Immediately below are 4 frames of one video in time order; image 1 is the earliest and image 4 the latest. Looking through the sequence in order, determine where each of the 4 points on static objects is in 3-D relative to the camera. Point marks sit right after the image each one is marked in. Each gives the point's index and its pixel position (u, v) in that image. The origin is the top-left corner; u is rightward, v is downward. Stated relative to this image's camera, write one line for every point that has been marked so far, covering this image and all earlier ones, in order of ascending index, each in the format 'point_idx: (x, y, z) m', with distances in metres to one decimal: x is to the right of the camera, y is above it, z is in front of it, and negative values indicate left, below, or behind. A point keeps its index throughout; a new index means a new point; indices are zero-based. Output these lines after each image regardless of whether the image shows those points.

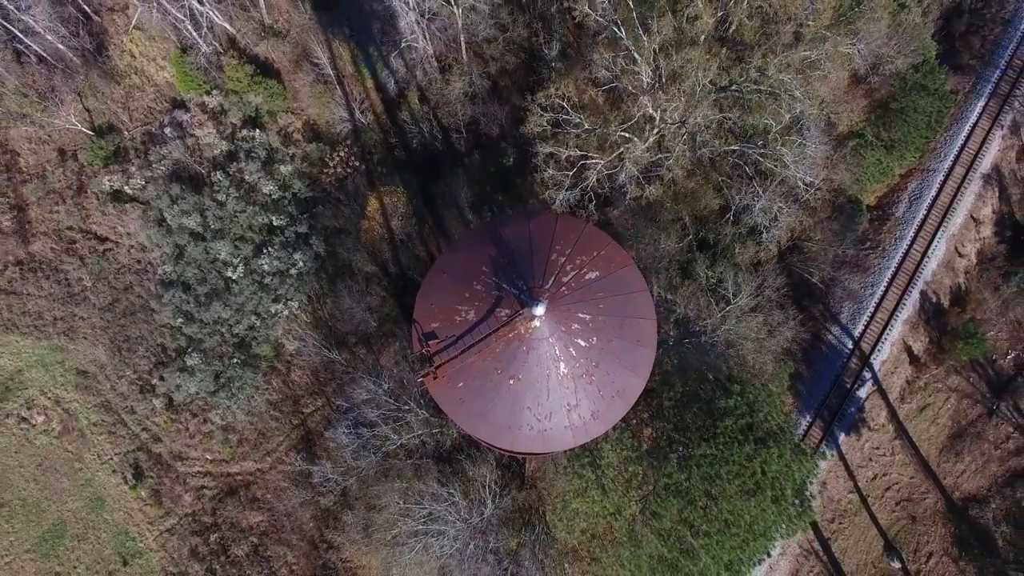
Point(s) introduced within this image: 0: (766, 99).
0: (+32.5, +24.1, +16.8) m
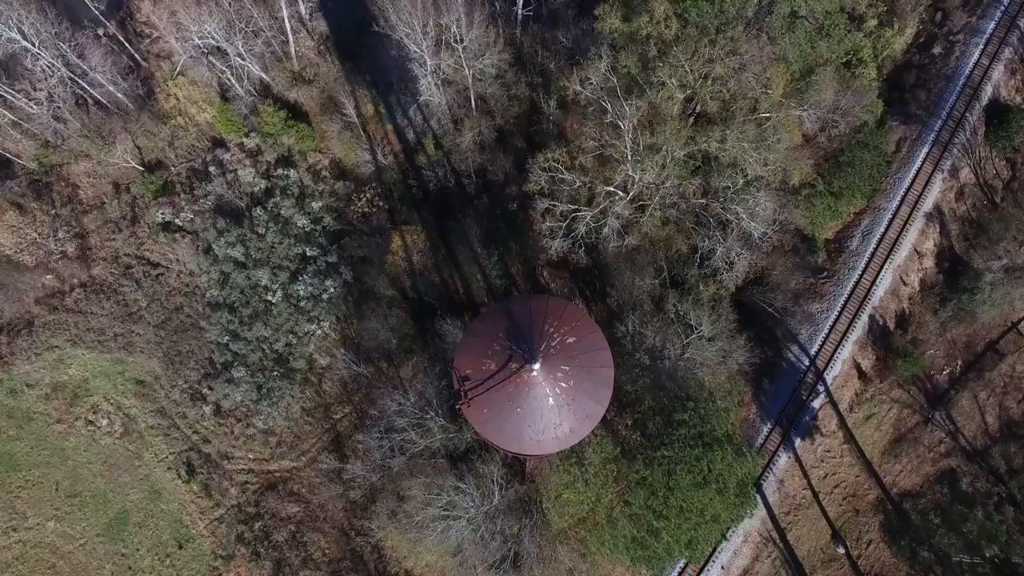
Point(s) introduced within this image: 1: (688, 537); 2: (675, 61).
0: (+33.1, +19.5, +20.1) m
1: (+24.9, -34.9, +18.2) m
2: (+24.6, +34.4, +19.7) m
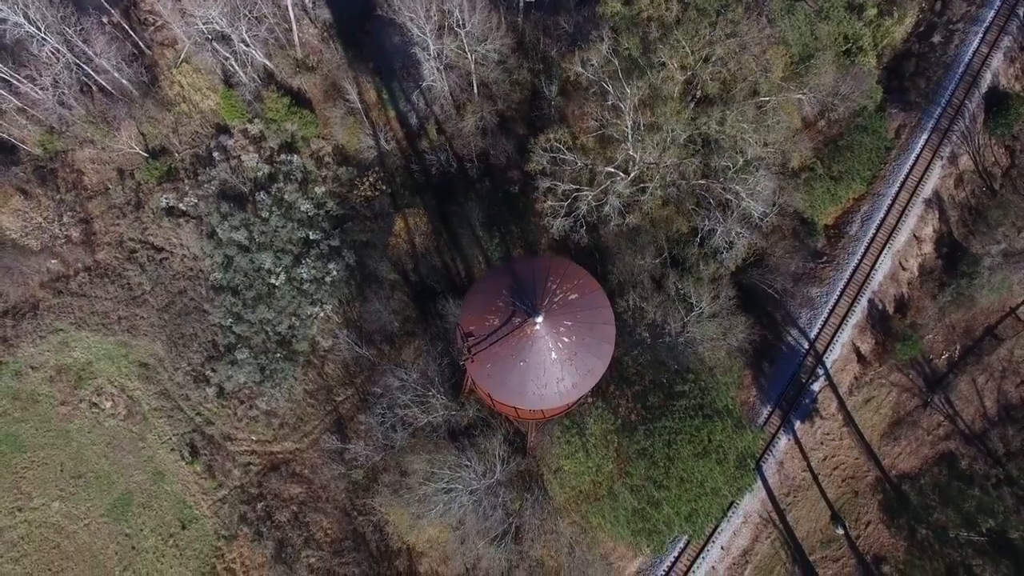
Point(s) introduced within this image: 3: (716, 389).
0: (+33.4, +22.6, +20.3) m
1: (+25.0, -31.8, +18.4) m
2: (+25.0, +37.5, +19.9) m
3: (+30.6, -15.4, +19.4) m
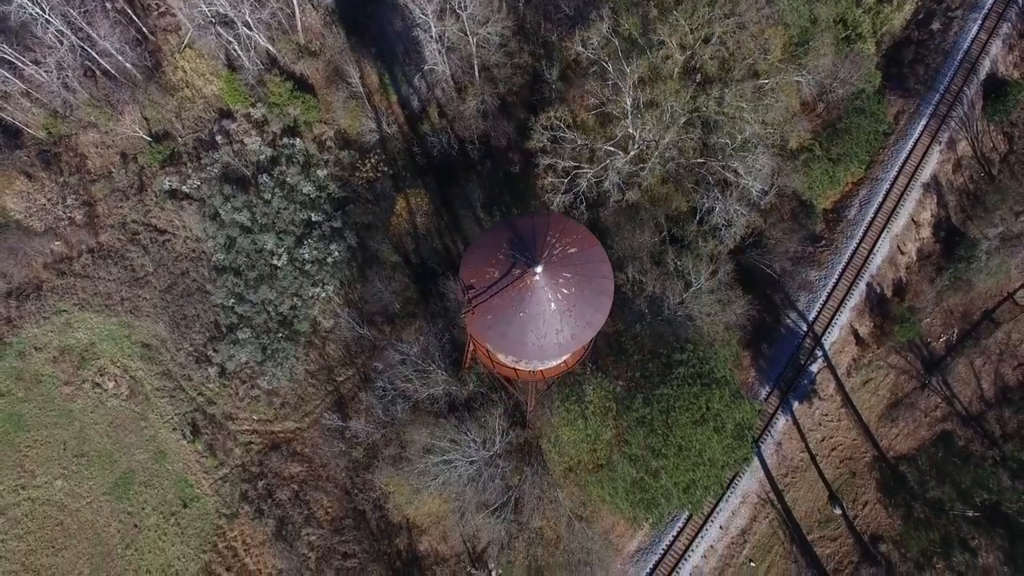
0: (+33.6, +26.0, +20.5) m
1: (+24.9, -28.3, +18.5) m
2: (+25.2, +41.0, +20.1) m
3: (+30.6, -12.0, +19.6) m
